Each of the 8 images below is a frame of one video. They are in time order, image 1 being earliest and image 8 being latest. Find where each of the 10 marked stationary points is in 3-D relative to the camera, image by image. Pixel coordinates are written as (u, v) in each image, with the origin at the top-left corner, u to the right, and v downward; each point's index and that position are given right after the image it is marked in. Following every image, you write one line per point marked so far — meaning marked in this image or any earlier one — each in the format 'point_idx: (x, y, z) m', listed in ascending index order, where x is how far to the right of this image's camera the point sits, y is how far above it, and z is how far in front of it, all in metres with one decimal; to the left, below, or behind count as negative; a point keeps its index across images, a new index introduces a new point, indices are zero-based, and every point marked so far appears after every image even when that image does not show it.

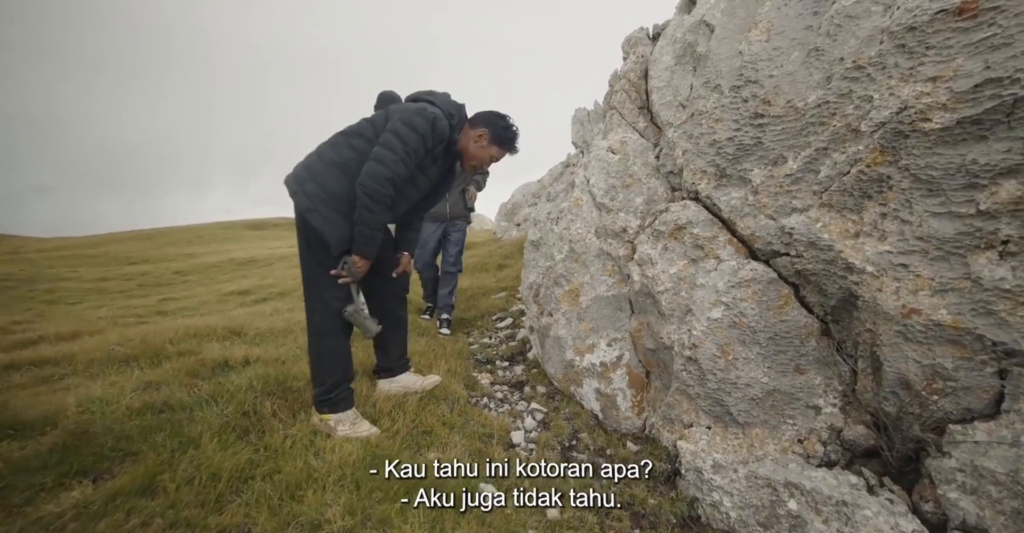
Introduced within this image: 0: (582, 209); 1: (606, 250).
0: (+0.7, +0.6, +4.3) m
1: (+0.9, +0.2, +4.0) m
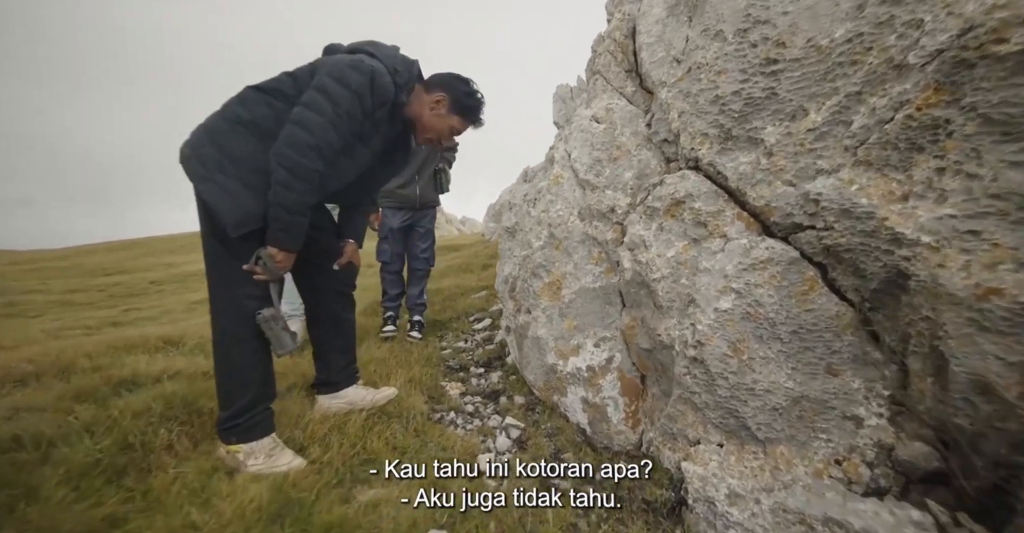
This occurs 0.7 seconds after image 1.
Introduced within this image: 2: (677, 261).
0: (+0.4, +0.7, +3.7) m
1: (+0.6, +0.3, +3.5) m
2: (+1.0, 0.0, +2.7) m
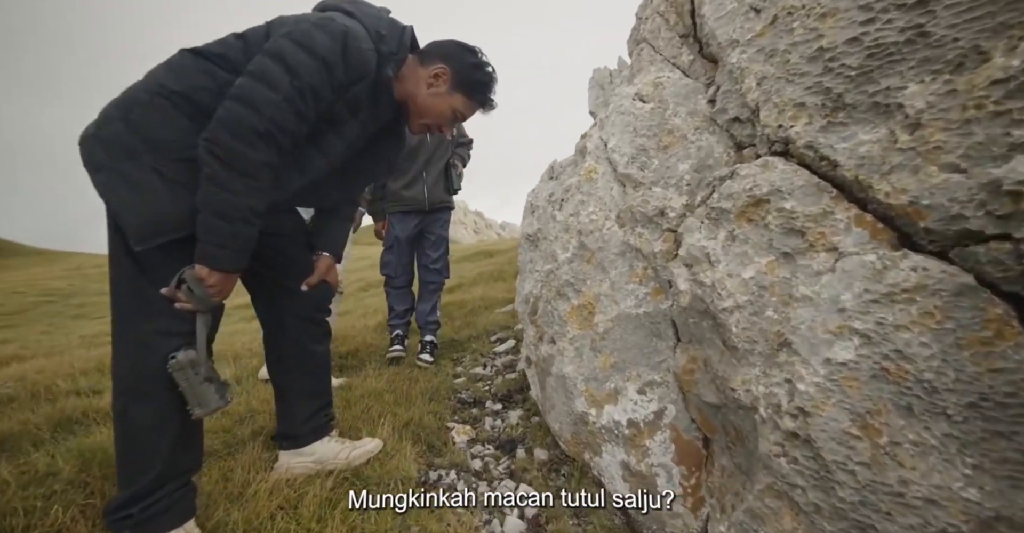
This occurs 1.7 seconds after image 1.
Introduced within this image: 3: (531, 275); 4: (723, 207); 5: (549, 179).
0: (+0.6, +0.5, +2.9) m
1: (+0.7, +0.1, +2.7) m
2: (+1.1, -0.1, +1.9) m
3: (+0.1, -0.1, +3.4) m
4: (+1.0, +0.3, +2.2) m
5: (+0.3, +0.7, +3.5) m
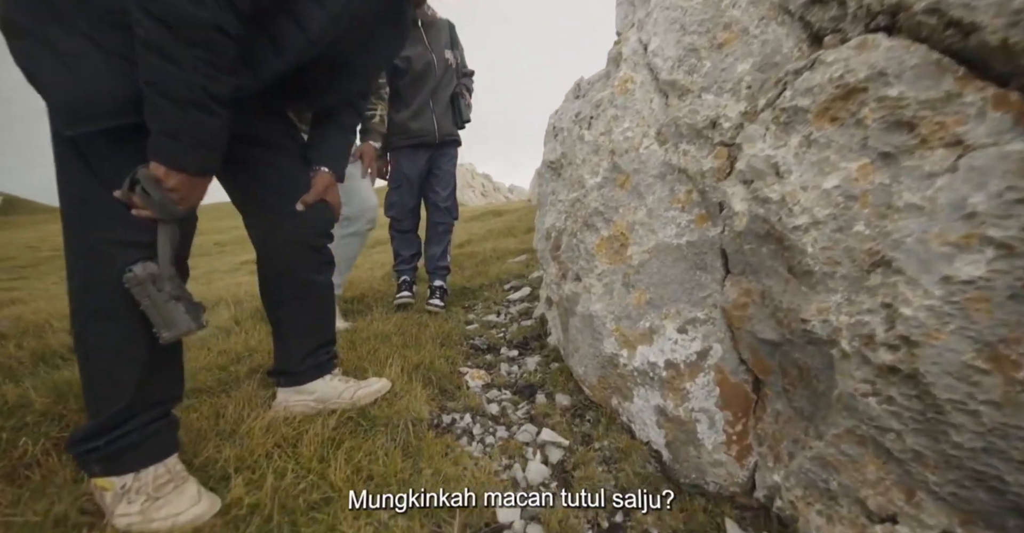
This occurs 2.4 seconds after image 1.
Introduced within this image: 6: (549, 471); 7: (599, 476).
0: (+0.7, +1.0, +2.5) m
1: (+0.9, +0.5, +2.3) m
2: (+1.2, +0.3, +1.6) m
3: (+0.3, +0.4, +3.0) m
4: (+1.2, +0.7, +1.8) m
5: (+0.4, +1.2, +3.1) m
6: (+0.2, -1.0, +2.2) m
7: (+0.4, -1.1, +2.2) m
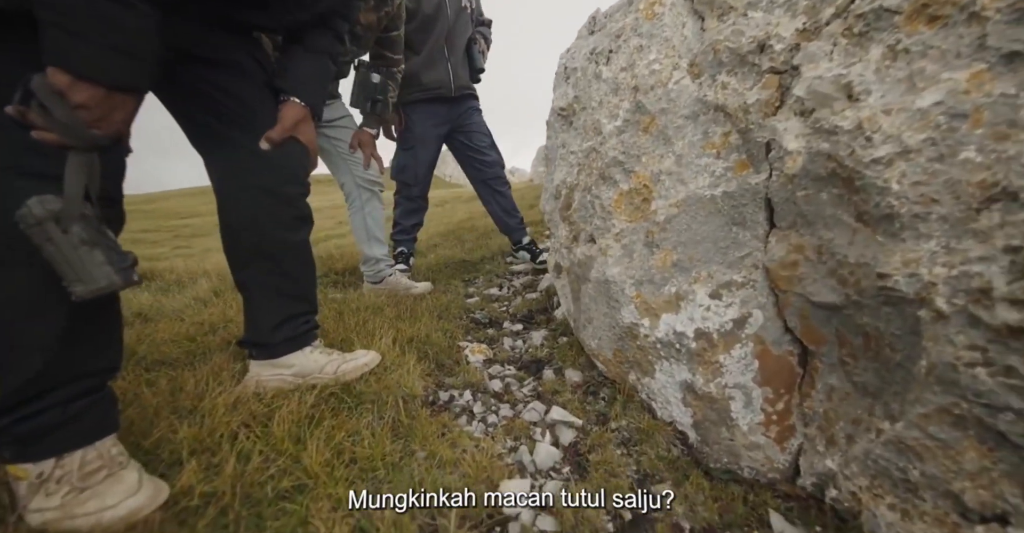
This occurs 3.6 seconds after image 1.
0: (+0.7, +1.2, +2.2) m
1: (+0.9, +0.7, +2.0) m
2: (+1.2, +0.4, +1.2) m
3: (+0.3, +0.6, +2.7) m
4: (+1.2, +0.8, +1.4) m
5: (+0.5, +1.4, +2.7) m
6: (+0.2, -0.8, +2.0) m
7: (+0.5, -0.9, +1.9) m
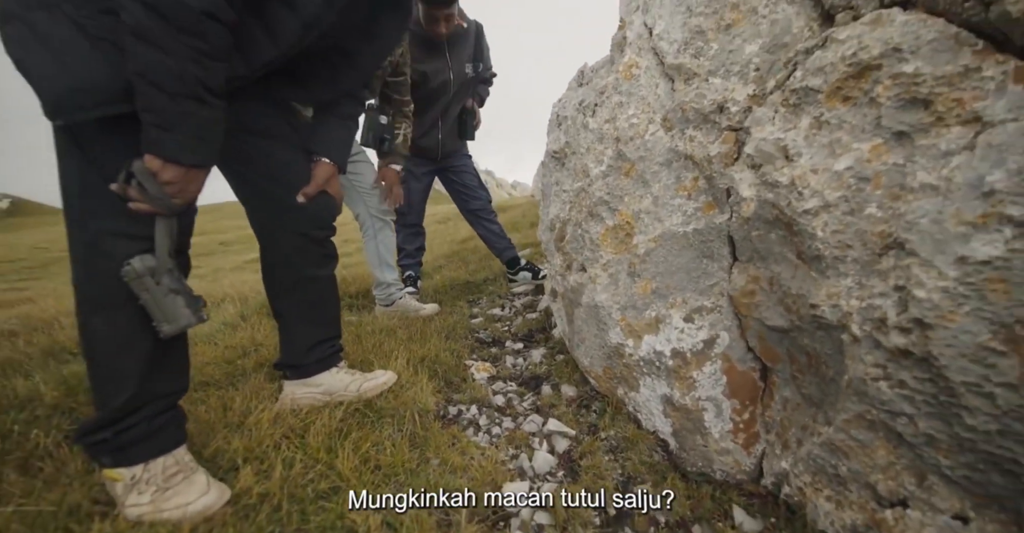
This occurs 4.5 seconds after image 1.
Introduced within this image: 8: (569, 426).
0: (+0.7, +1.0, +2.5) m
1: (+0.9, +0.6, +2.3) m
2: (+1.2, +0.3, +1.5) m
3: (+0.3, +0.5, +3.0) m
4: (+1.2, +0.7, +1.7) m
5: (+0.5, +1.3, +3.1) m
6: (+0.2, -1.0, +2.2) m
7: (+0.5, -1.0, +2.2) m
8: (+0.3, -0.9, +2.5) m
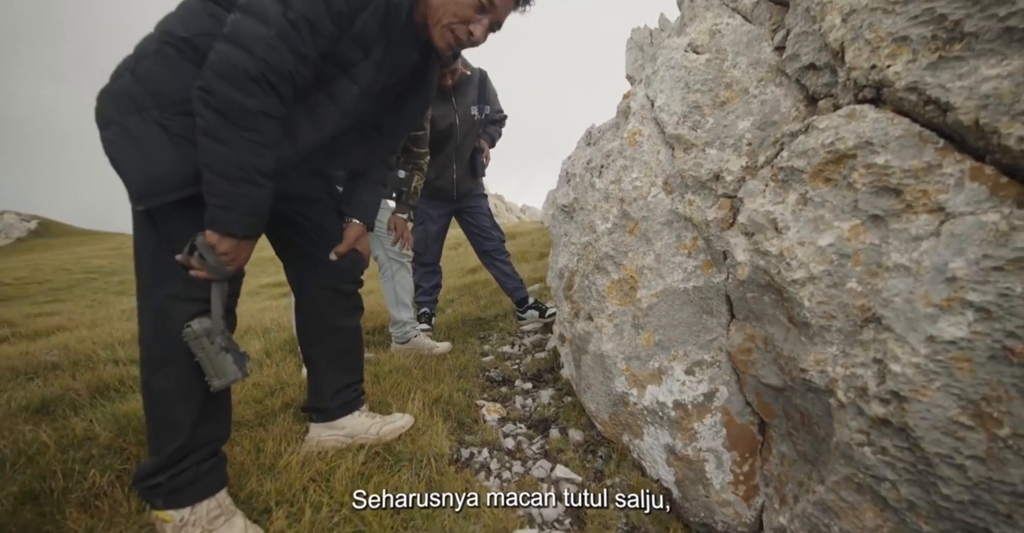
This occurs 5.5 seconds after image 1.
0: (+0.8, +0.7, +2.7) m
1: (+1.0, +0.3, +2.5) m
2: (+1.3, +0.1, +1.7) m
3: (+0.4, +0.1, +3.2) m
4: (+1.2, +0.4, +1.9) m
5: (+0.6, +0.9, +3.3) m
6: (+0.3, -1.3, +2.3) m
7: (+0.5, -1.3, +2.3) m
8: (+0.4, -1.2, +2.6) m
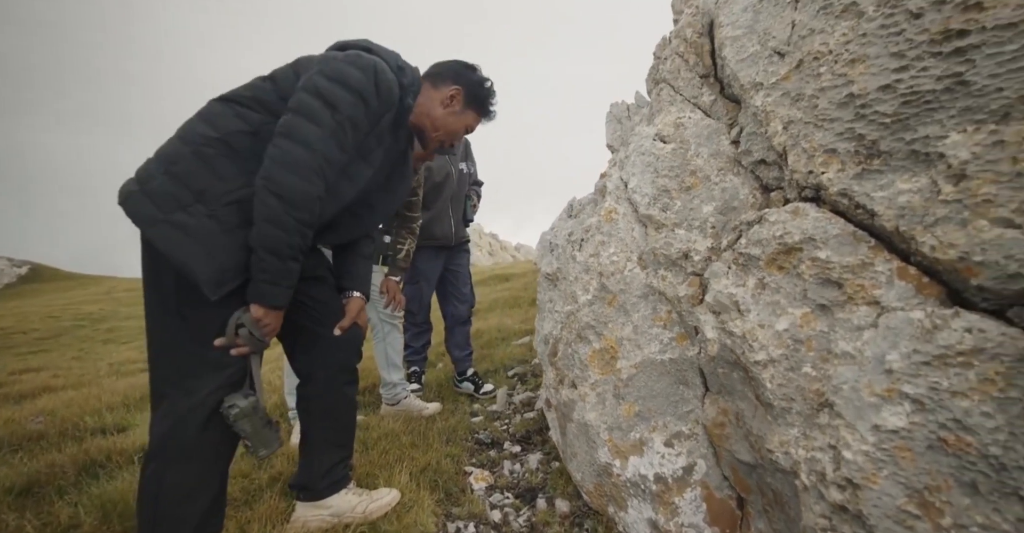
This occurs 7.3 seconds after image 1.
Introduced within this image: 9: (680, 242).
0: (+0.7, +0.3, +2.9) m
1: (+0.9, -0.1, +2.6) m
2: (+1.2, -0.3, +1.8) m
3: (+0.3, -0.4, +3.3) m
4: (+1.1, +0.1, +2.1) m
5: (+0.4, +0.4, +3.5) m
6: (+0.2, -1.7, +2.3) m
7: (+0.4, -1.7, +2.3) m
8: (+0.3, -1.7, +2.6) m
9: (+1.0, +0.1, +2.5) m
